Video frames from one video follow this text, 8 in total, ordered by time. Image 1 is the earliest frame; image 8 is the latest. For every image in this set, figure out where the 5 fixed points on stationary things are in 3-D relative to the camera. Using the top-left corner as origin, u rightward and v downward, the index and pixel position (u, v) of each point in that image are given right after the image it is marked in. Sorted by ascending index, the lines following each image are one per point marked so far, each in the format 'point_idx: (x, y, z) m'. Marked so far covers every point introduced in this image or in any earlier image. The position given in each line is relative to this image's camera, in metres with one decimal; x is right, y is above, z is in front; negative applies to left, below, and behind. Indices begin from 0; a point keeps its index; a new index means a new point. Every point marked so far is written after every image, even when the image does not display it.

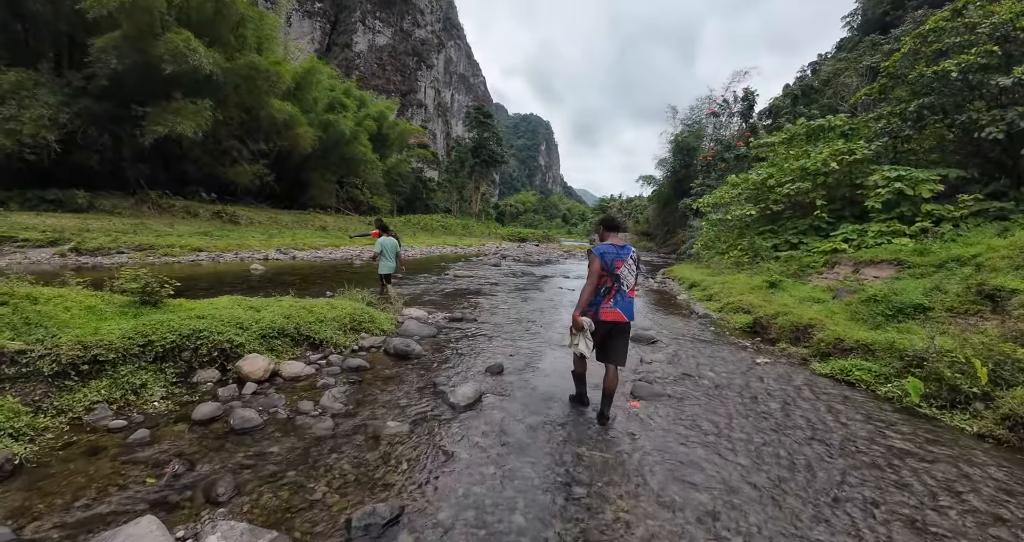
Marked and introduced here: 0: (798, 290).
0: (+6.9, -0.5, +10.5) m
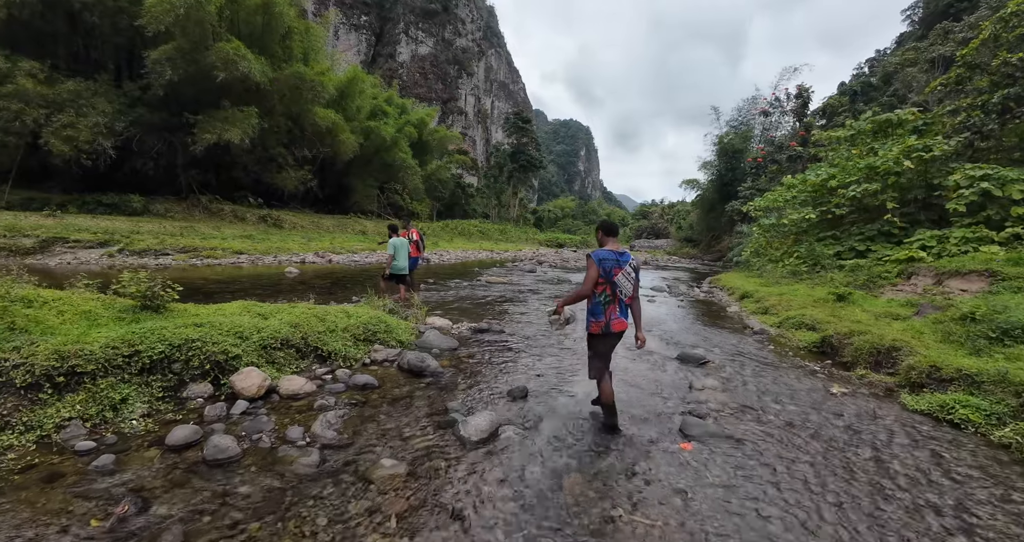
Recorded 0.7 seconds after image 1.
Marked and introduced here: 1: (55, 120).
0: (+7.6, -0.7, +9.2) m
1: (-20.1, +6.6, +19.0) m
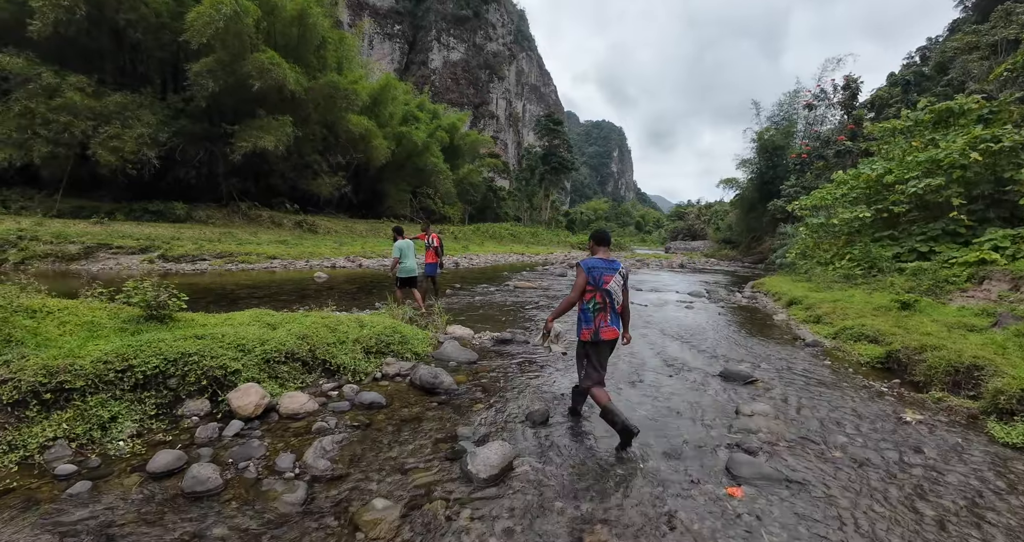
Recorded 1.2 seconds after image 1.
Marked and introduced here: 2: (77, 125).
0: (+8.1, -0.8, +8.2) m
1: (-18.8, +6.4, +20.0) m
2: (-19.4, +6.5, +19.5) m
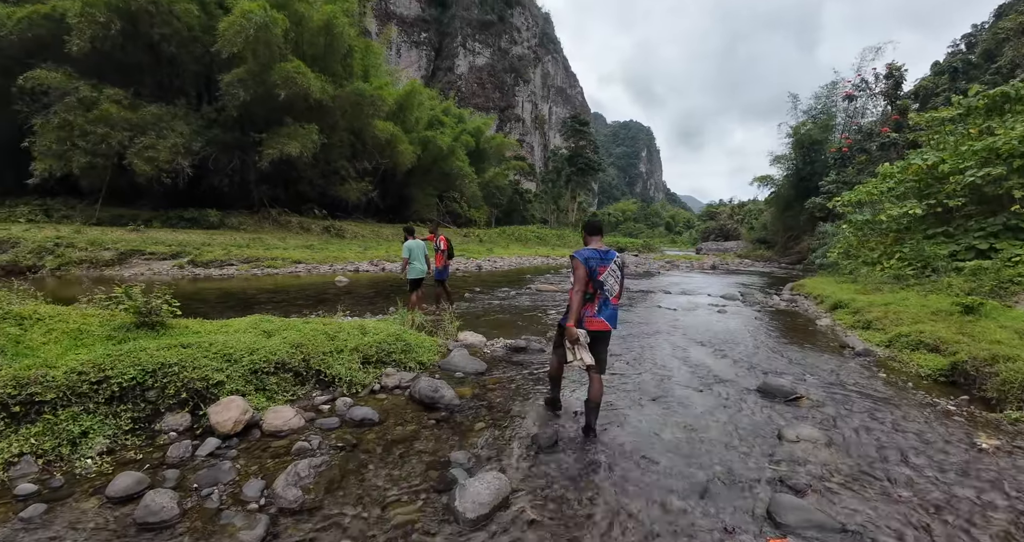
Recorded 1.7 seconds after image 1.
0: (+8.4, -0.8, +7.2) m
1: (-17.8, +6.1, +20.8) m
2: (-18.5, +6.3, +20.3) m
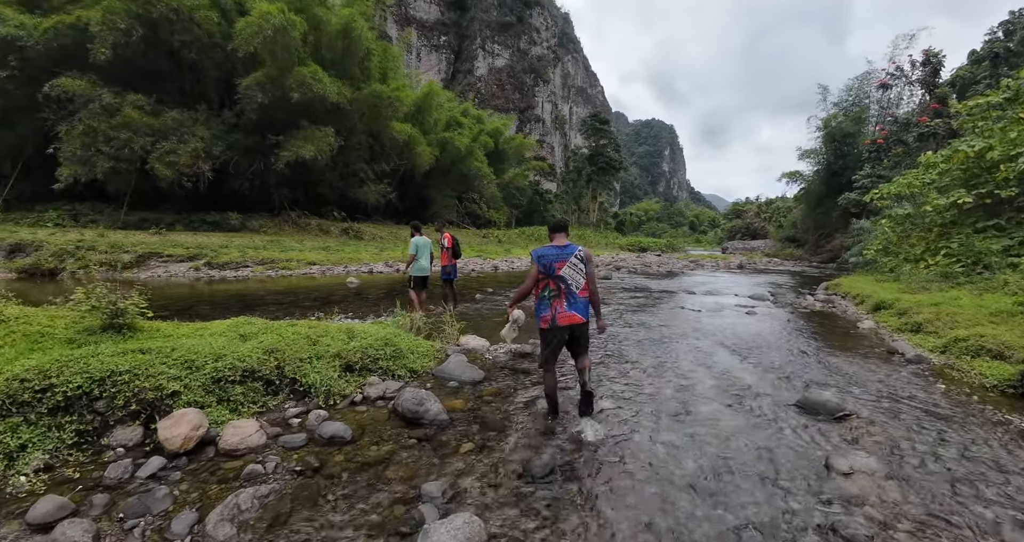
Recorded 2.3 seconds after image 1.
0: (+8.5, -0.7, +6.2) m
1: (-17.1, +6.0, +21.1) m
2: (-17.7, +6.1, +20.7) m
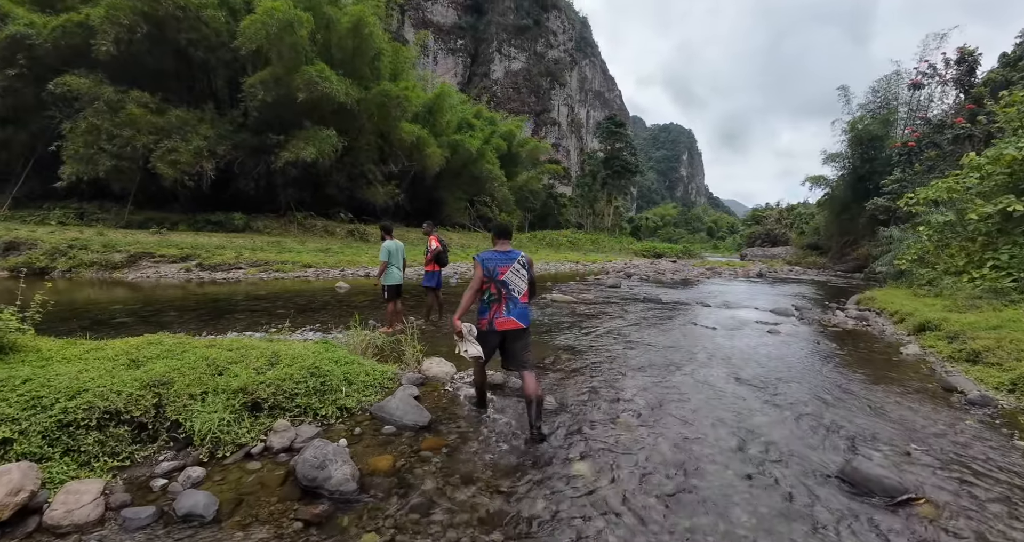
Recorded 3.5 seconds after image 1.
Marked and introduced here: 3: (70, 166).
0: (+8.1, -1.0, +4.9) m
1: (-16.8, +6.0, +20.7) m
2: (-17.5, +6.1, +20.3) m
3: (-20.2, +4.8, +19.8) m
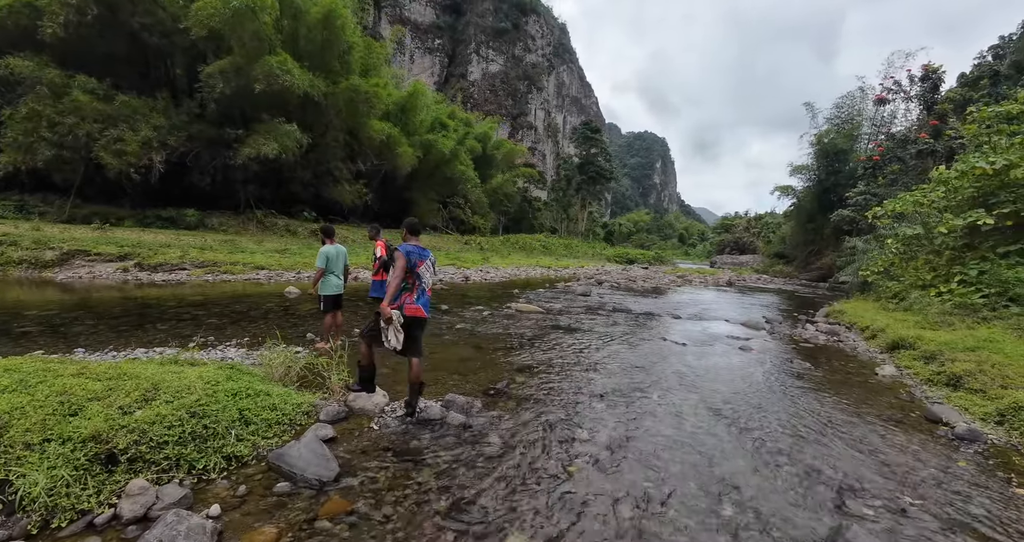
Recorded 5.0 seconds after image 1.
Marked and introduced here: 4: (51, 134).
0: (+7.5, -1.2, +4.7) m
1: (-18.1, +6.0, +19.1) m
2: (-18.8, +6.2, +18.7) m
3: (-21.5, +4.9, +18.0) m
4: (-19.8, +5.8, +18.3) m
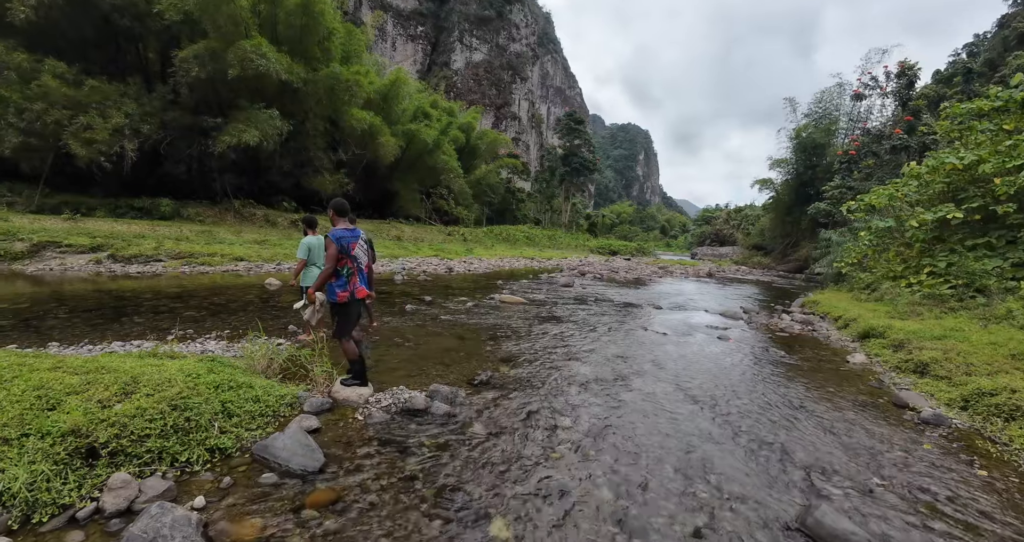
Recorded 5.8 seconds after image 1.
0: (+7.4, -1.1, +5.0) m
1: (-18.8, +6.4, +18.3) m
2: (-19.4, +6.6, +17.9) m
3: (-22.1, +5.3, +17.1) m
4: (-20.5, +6.2, +17.5) m
